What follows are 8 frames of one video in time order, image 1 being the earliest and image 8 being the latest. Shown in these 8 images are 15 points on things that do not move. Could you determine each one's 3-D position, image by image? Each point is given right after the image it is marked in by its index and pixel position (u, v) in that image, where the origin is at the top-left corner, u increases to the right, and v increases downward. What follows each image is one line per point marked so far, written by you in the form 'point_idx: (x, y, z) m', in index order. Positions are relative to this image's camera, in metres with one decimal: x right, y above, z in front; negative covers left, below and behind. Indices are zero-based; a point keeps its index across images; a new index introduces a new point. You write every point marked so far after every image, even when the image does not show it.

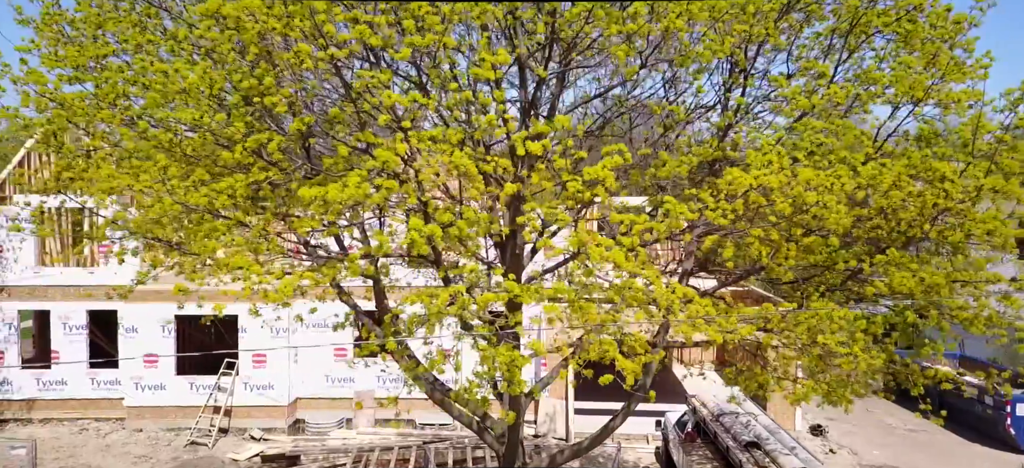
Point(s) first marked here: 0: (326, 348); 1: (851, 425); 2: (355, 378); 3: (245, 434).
0: (-4.6, -2.8, +17.8) m
1: (+9.1, -5.1, +19.3) m
2: (-4.0, -3.6, +17.9) m
3: (-6.3, -4.8, +17.1) m
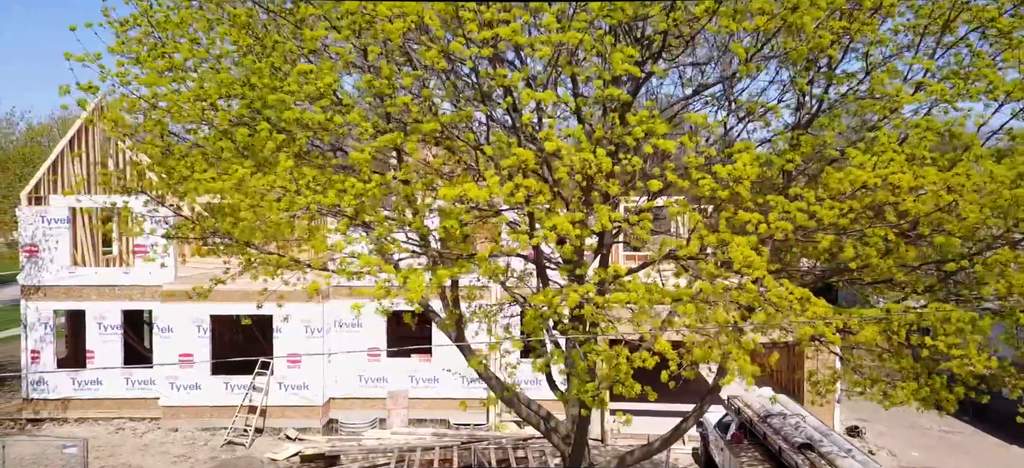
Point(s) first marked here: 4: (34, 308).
0: (-3.8, -2.8, +17.8) m
1: (+10.0, -5.1, +19.2) m
2: (-3.1, -3.6, +17.9) m
3: (-5.5, -4.8, +17.2) m
4: (-12.0, -1.9, +18.0) m
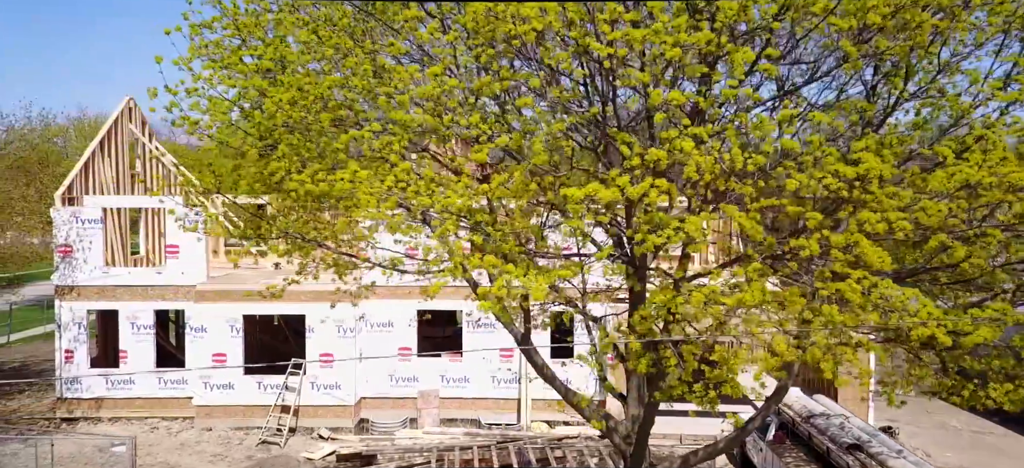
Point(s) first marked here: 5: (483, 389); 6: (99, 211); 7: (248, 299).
0: (-3.0, -2.8, +17.8) m
1: (+10.7, -5.1, +19.1) m
2: (-2.3, -3.6, +17.9) m
3: (-4.8, -4.8, +17.2) m
4: (-11.2, -1.9, +18.1) m
5: (-0.7, -3.9, +18.0) m
6: (-10.3, +0.6, +17.9) m
7: (-6.4, -1.6, +17.6) m
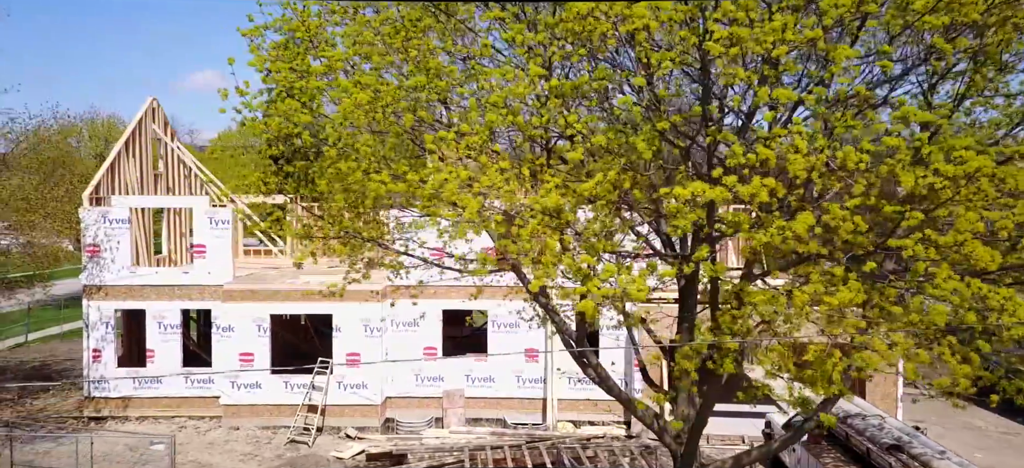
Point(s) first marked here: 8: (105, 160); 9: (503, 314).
0: (-2.4, -2.8, +17.9) m
1: (+11.4, -5.1, +19.0) m
2: (-1.7, -3.6, +18.0) m
3: (-4.1, -4.8, +17.3) m
4: (-10.6, -1.9, +18.2) m
5: (-0.1, -3.9, +18.0) m
6: (-9.7, +0.6, +18.0) m
7: (-5.8, -1.6, +17.6) m
8: (-11.1, +2.1, +19.7) m
9: (+0.1, -2.0, +18.0) m
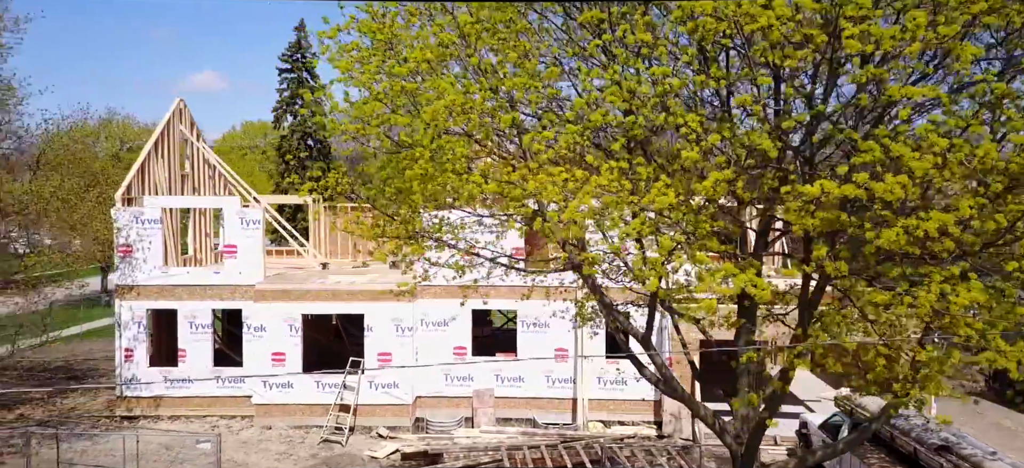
0: (-1.6, -2.8, +17.9) m
1: (+12.1, -5.1, +18.9) m
2: (-1.0, -3.6, +18.0) m
3: (-3.4, -4.8, +17.3) m
4: (-9.8, -1.9, +18.3) m
5: (+0.7, -3.9, +18.1) m
6: (-9.0, +0.6, +18.2) m
7: (-5.0, -1.6, +17.7) m
8: (-10.4, +2.0, +19.9) m
9: (+0.9, -2.0, +18.0) m
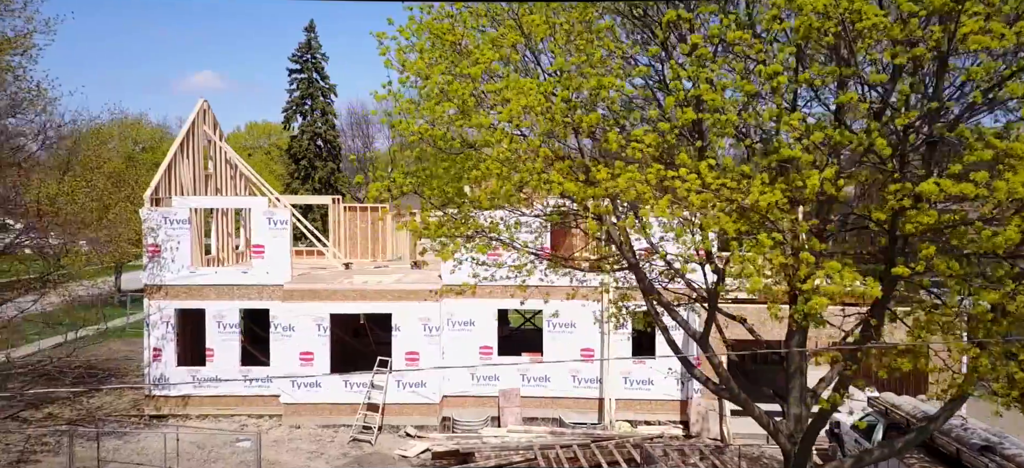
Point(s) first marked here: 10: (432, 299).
0: (-1.0, -2.8, +17.9) m
1: (+12.8, -5.1, +18.8) m
2: (-0.3, -3.6, +18.0) m
3: (-2.7, -4.8, +17.4) m
4: (-9.1, -1.9, +18.5) m
5: (+1.3, -3.9, +18.1) m
6: (-8.3, +0.6, +18.3) m
7: (-4.4, -1.6, +17.8) m
8: (-9.7, +2.0, +20.0) m
9: (+1.6, -2.0, +18.1) m
10: (-2.0, -1.6, +17.8) m
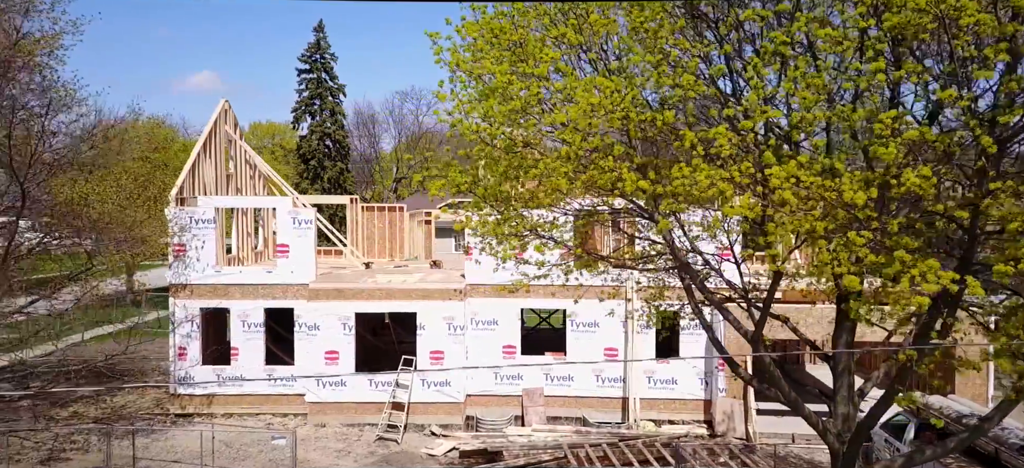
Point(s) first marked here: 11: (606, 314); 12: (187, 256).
0: (-0.4, -2.8, +18.0) m
1: (+13.4, -5.1, +18.8) m
2: (+0.3, -3.6, +18.1) m
3: (-2.1, -4.8, +17.5) m
4: (-8.5, -1.9, +18.6) m
5: (+1.9, -3.9, +18.1) m
6: (-7.7, +0.6, +18.4) m
7: (-3.8, -1.6, +17.9) m
8: (-9.1, +2.1, +20.1) m
9: (+2.2, -2.0, +18.1) m
10: (-1.4, -1.6, +17.8) m
11: (+2.3, -2.0, +18.1) m
12: (-8.3, -0.6, +18.4) m
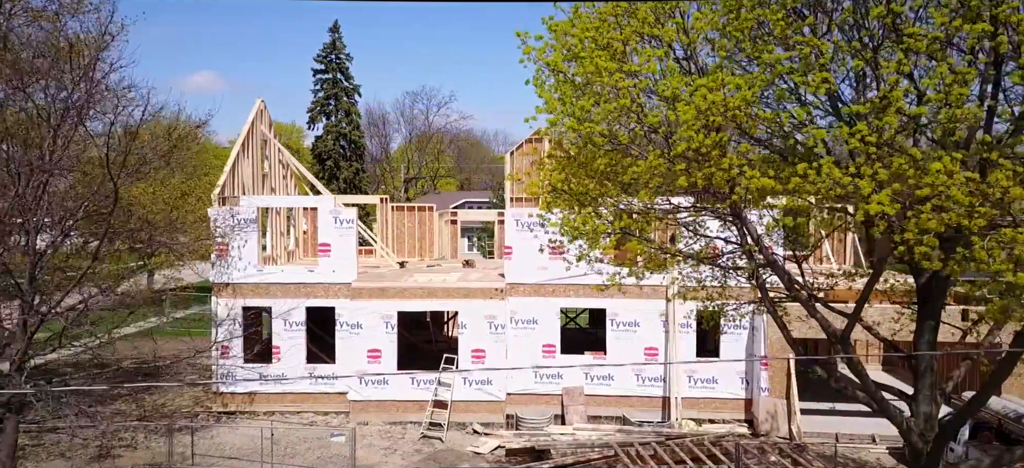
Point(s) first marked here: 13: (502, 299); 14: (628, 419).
0: (+0.7, -2.8, +18.0) m
1: (+14.5, -5.0, +18.6) m
2: (+1.3, -3.5, +18.1) m
3: (-1.1, -4.8, +17.5) m
4: (-7.5, -1.8, +18.7) m
5: (+3.0, -3.9, +18.1) m
6: (-6.7, +0.6, +18.5) m
7: (-2.7, -1.5, +17.9) m
8: (-8.0, +2.1, +20.2) m
9: (+3.2, -2.0, +18.1) m
10: (-0.3, -1.6, +17.9) m
11: (+3.3, -2.0, +18.1) m
12: (-7.3, -0.6, +18.6) m
13: (-0.3, -1.6, +17.8) m
14: (+2.9, -4.6, +17.8) m
